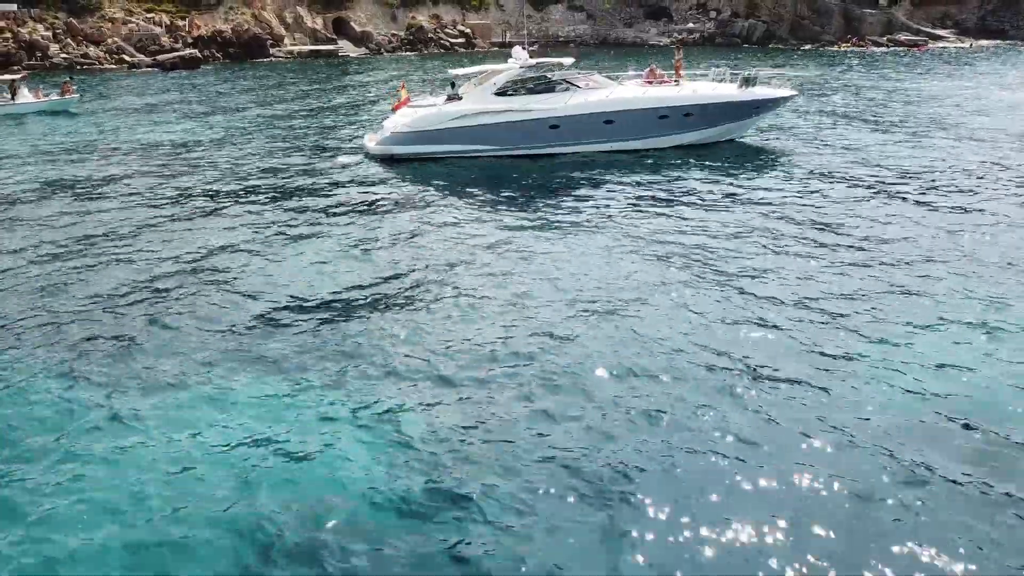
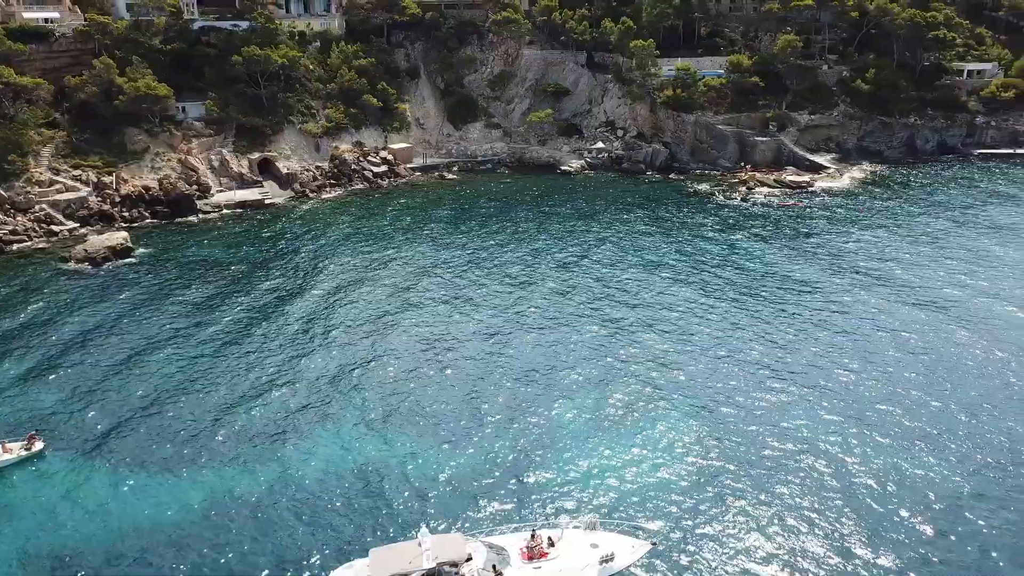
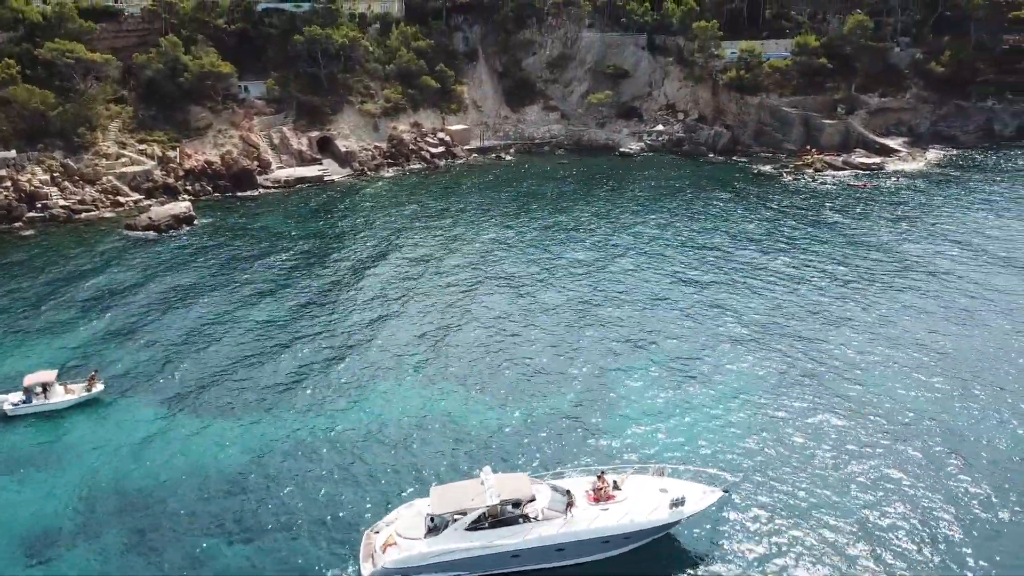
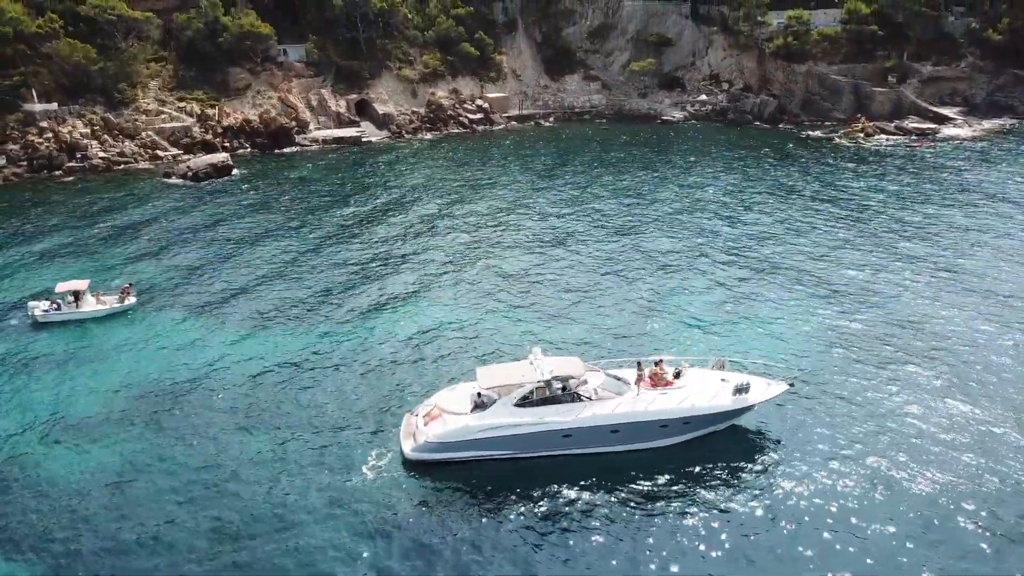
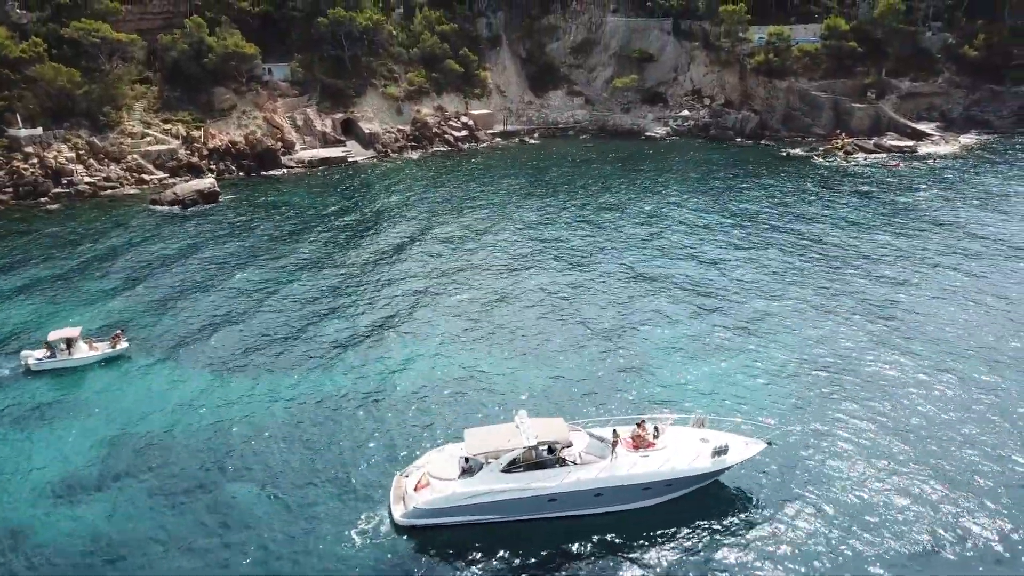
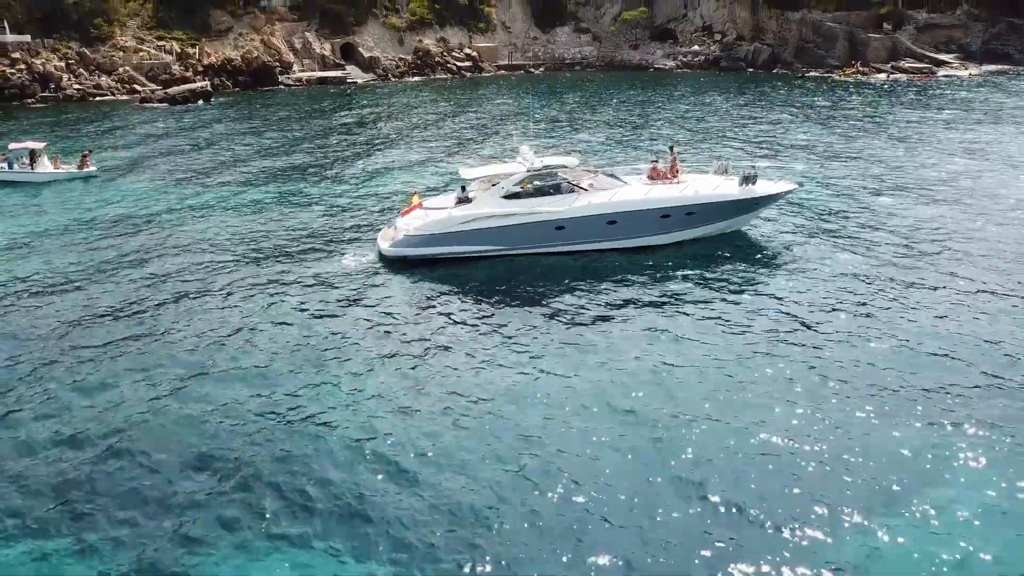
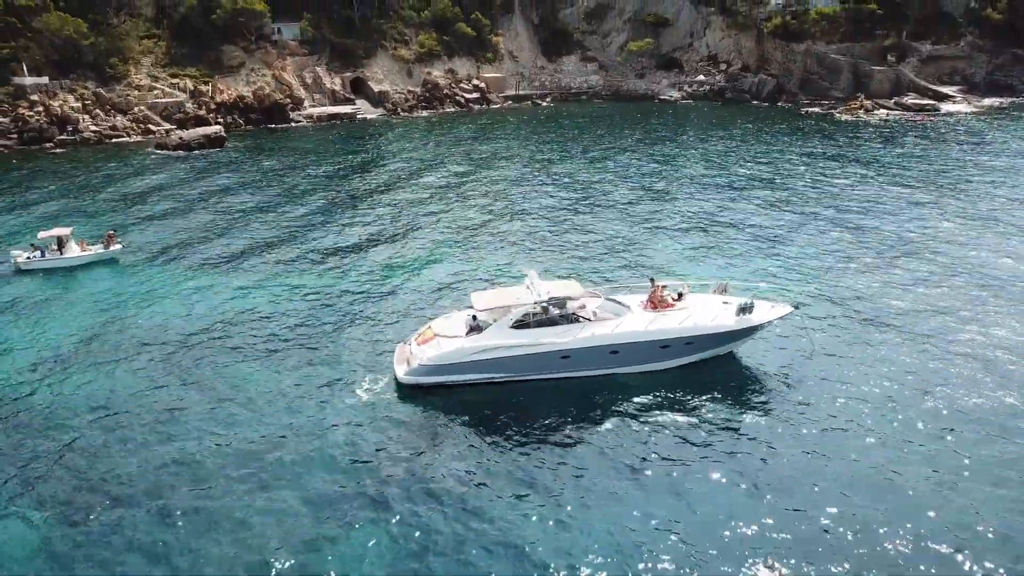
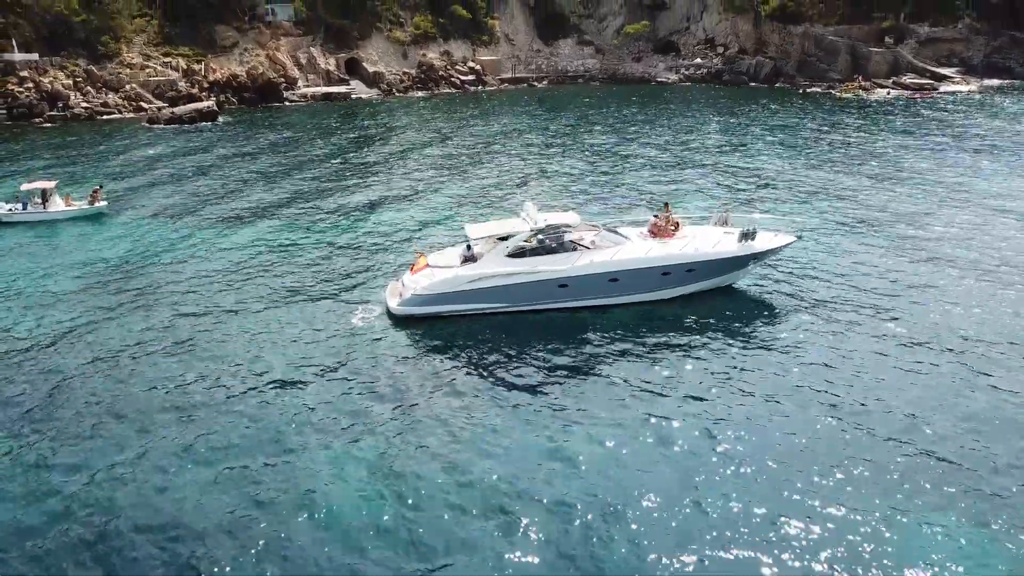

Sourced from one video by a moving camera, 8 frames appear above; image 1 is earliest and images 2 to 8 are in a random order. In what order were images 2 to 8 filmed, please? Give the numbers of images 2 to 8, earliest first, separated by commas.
6, 8, 7, 4, 5, 3, 2
